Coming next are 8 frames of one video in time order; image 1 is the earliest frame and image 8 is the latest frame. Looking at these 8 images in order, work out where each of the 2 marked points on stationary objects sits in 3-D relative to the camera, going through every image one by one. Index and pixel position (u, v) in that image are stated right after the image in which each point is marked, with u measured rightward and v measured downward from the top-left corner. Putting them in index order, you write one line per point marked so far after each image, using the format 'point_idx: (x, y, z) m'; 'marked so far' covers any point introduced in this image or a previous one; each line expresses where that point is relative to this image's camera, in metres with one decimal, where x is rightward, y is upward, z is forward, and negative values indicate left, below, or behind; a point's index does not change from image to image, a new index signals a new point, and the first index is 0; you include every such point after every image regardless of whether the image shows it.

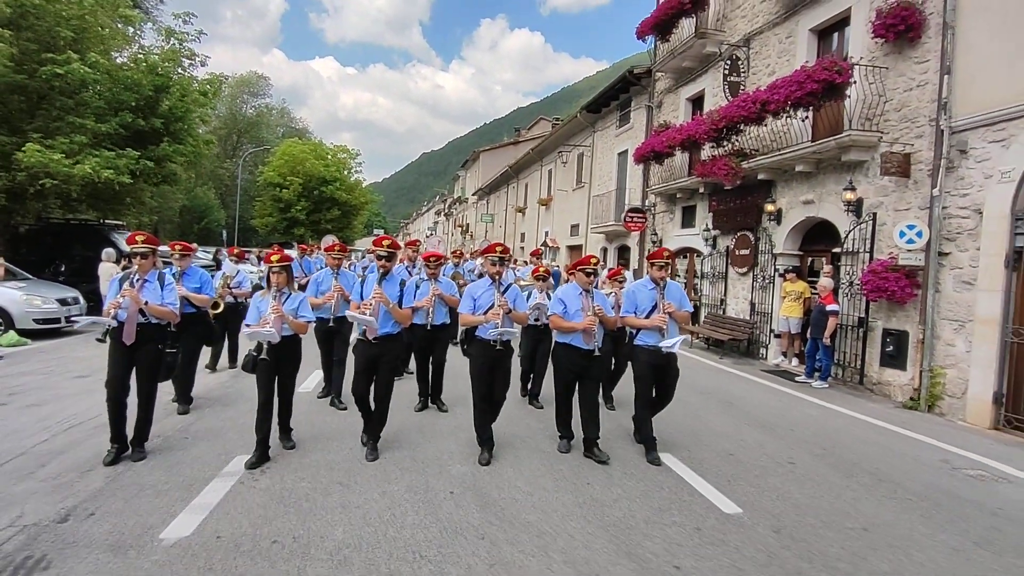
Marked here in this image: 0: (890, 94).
0: (+6.2, +3.2, +9.8) m
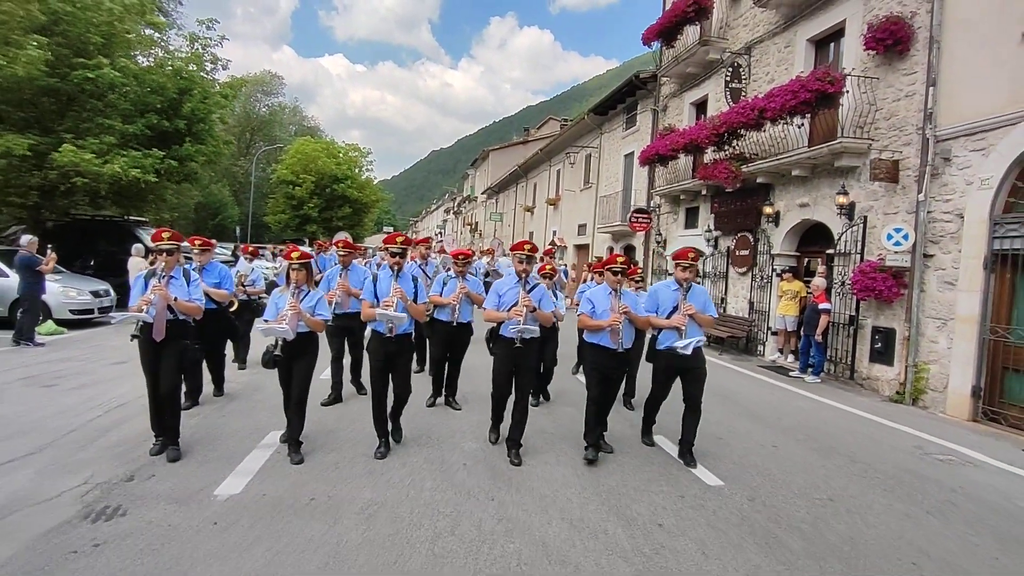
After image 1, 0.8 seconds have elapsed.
0: (+6.3, +3.2, +10.3) m
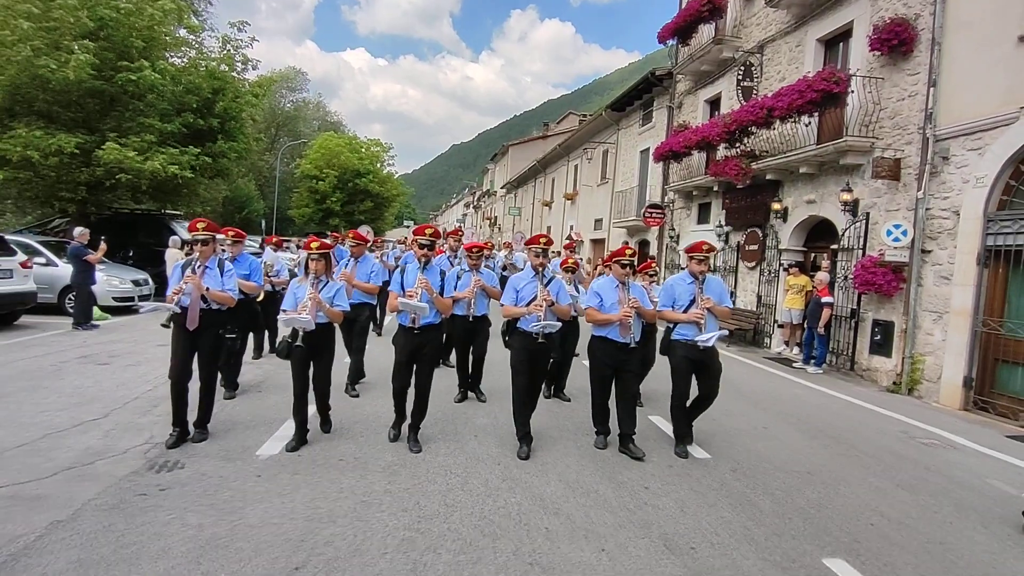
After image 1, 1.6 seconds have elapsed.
0: (+6.6, +3.3, +10.6) m
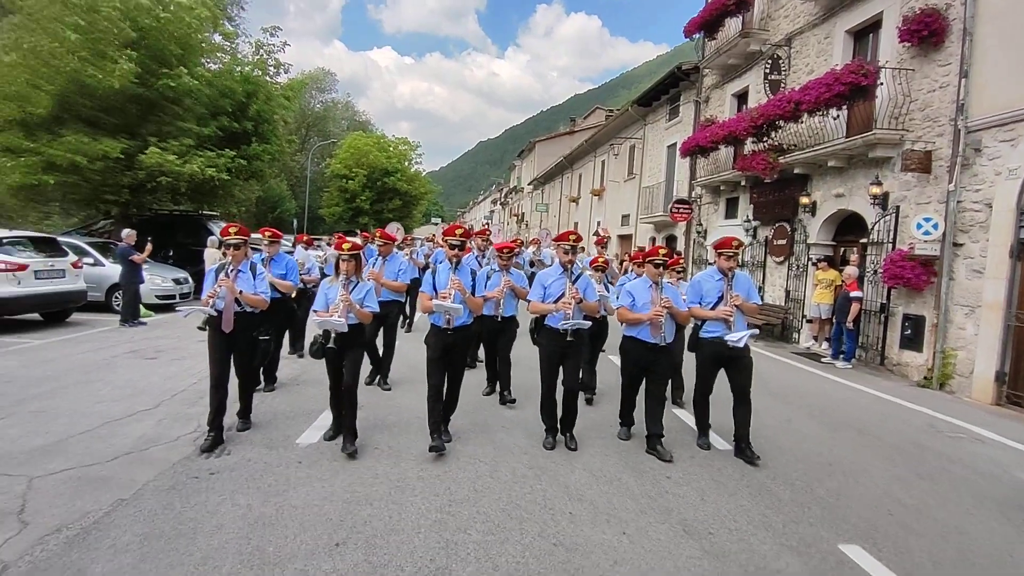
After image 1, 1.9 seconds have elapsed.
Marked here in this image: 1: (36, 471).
0: (+7.0, +3.4, +10.4) m
1: (-3.5, -1.4, +4.4) m
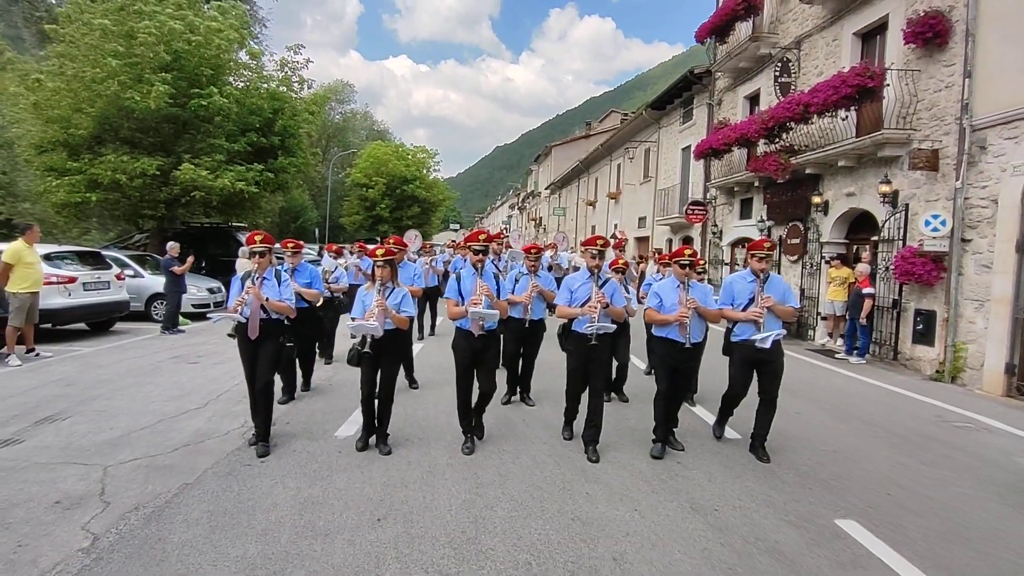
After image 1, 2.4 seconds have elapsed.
0: (+7.3, +3.5, +10.7) m
1: (-3.4, -1.4, +5.0) m
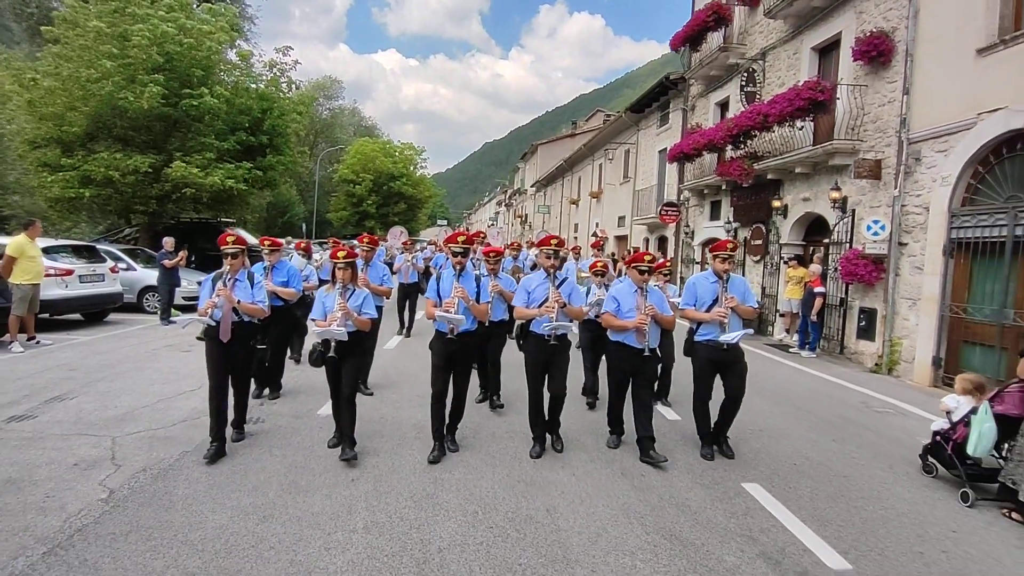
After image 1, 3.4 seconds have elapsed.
0: (+6.9, +3.5, +11.5) m
1: (-3.7, -1.4, +5.6) m
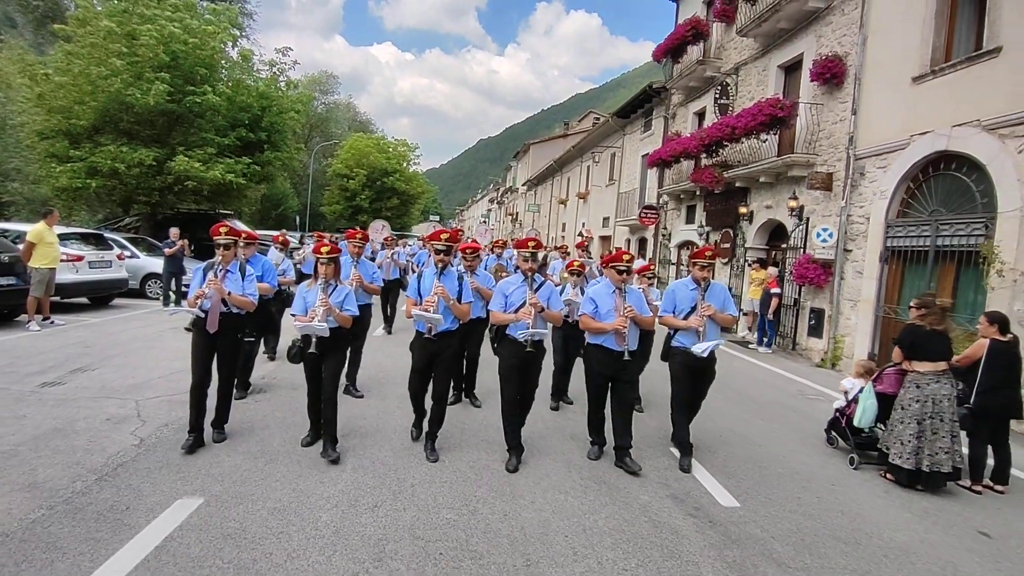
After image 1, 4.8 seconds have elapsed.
0: (+6.5, +3.4, +12.5) m
1: (-4.1, -1.2, +6.5) m
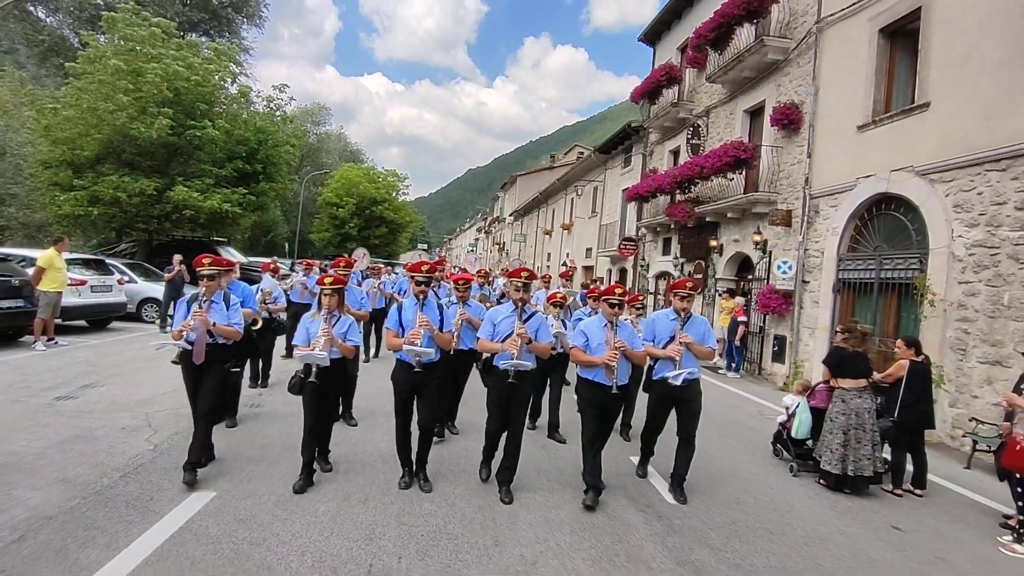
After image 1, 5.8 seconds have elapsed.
0: (+6.2, +2.8, +13.6) m
1: (-4.4, -1.5, +7.1) m
